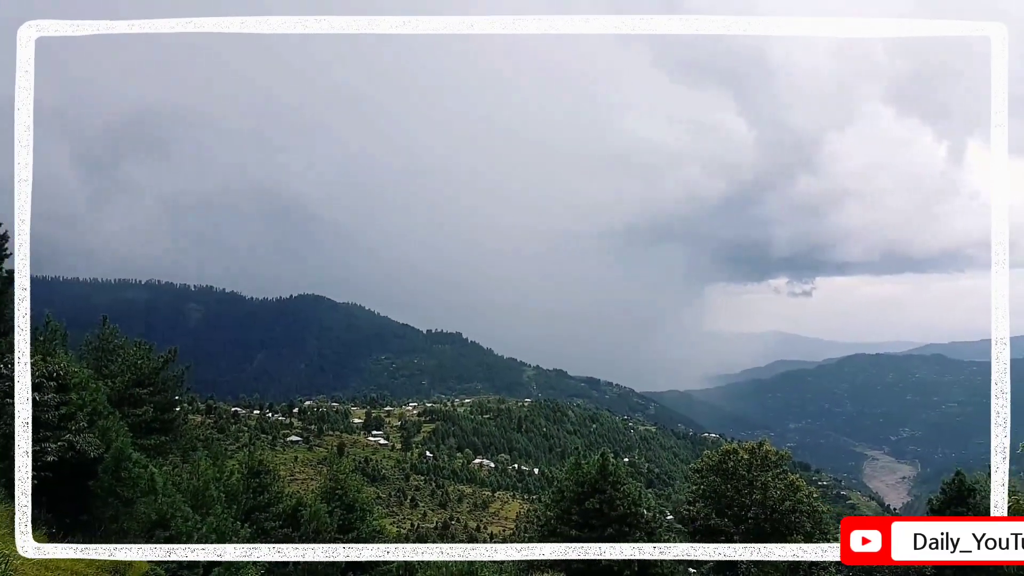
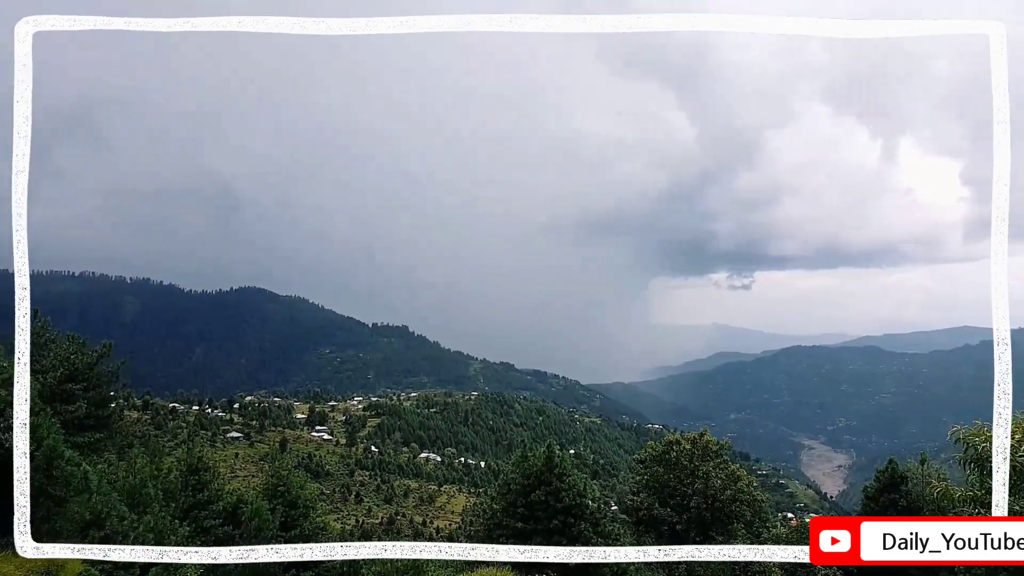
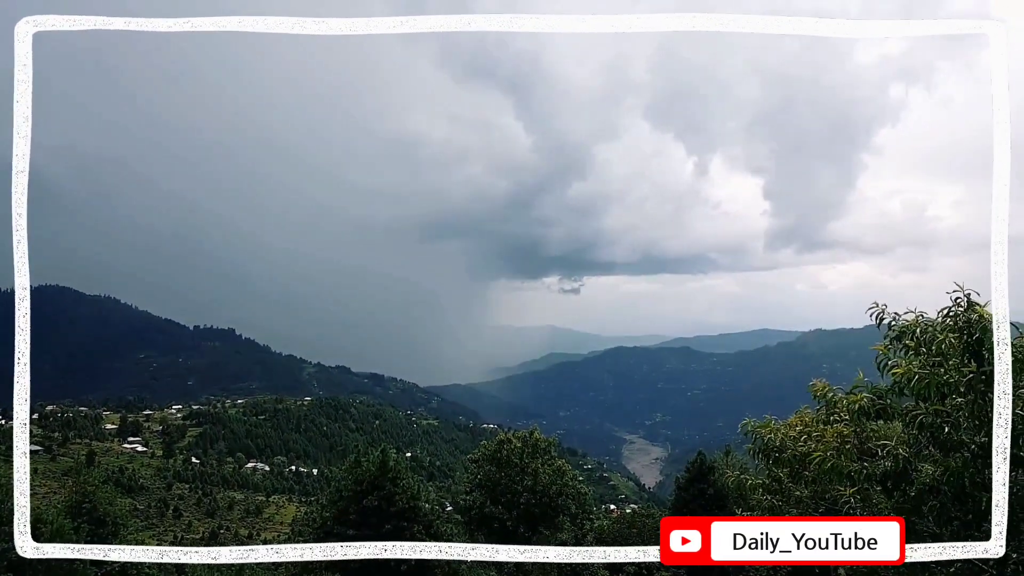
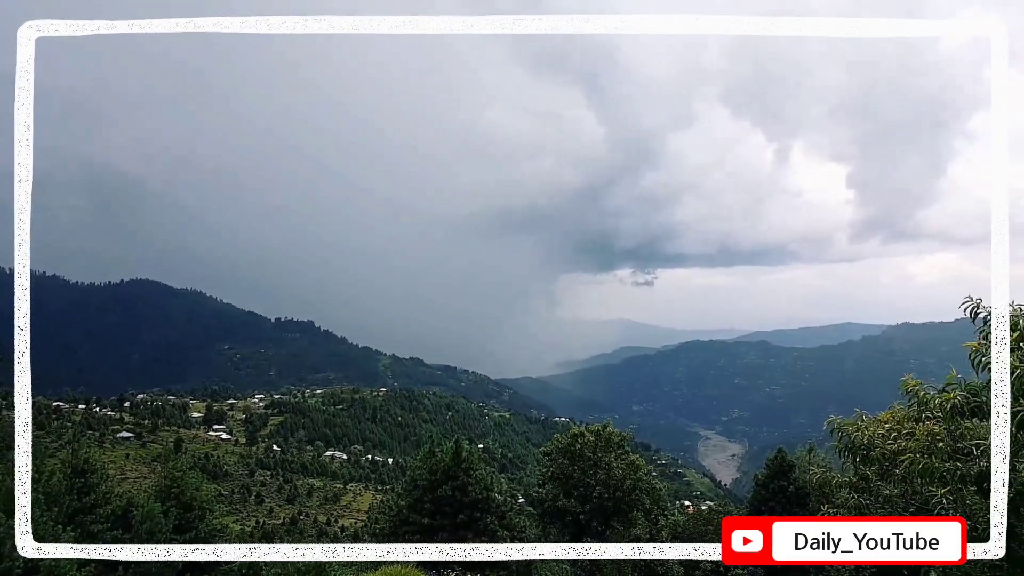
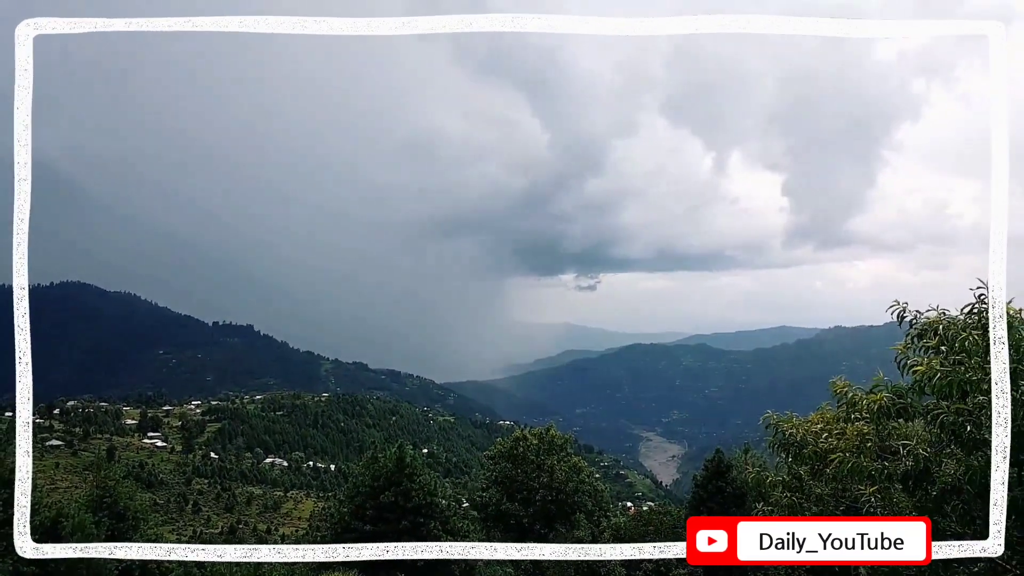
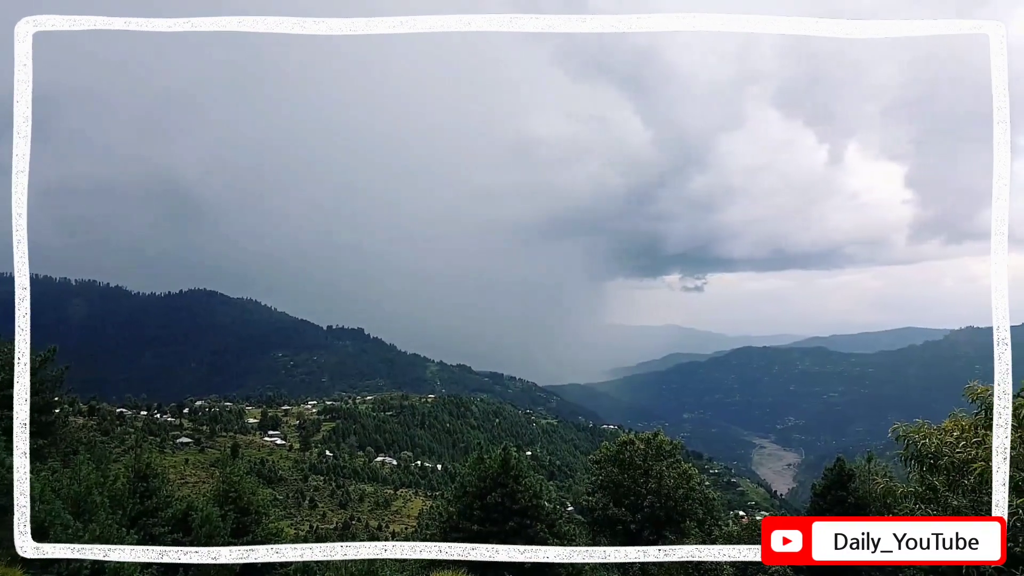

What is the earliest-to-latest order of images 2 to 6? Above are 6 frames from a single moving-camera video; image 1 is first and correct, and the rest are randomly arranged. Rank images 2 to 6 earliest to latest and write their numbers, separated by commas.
2, 6, 4, 5, 3
